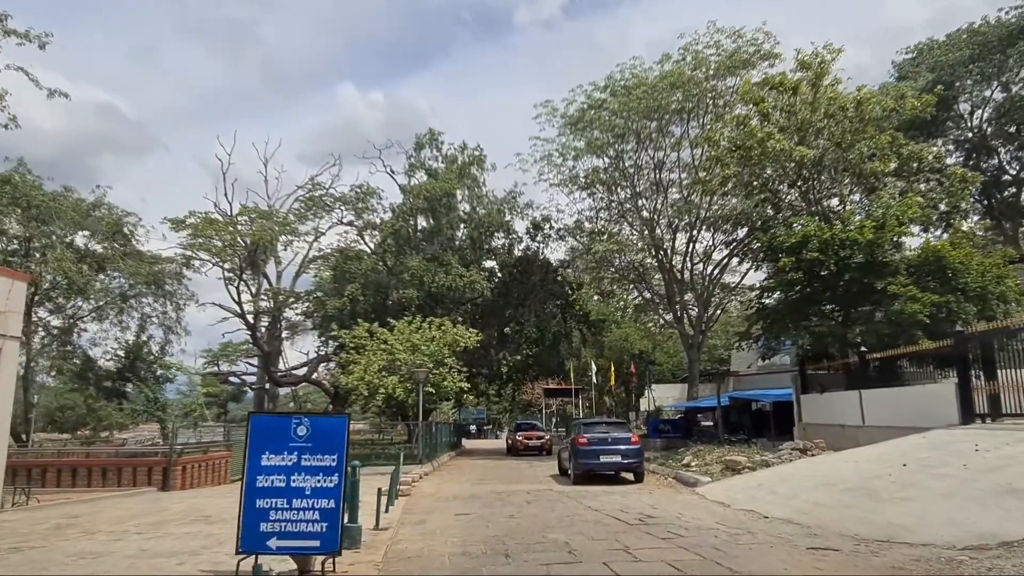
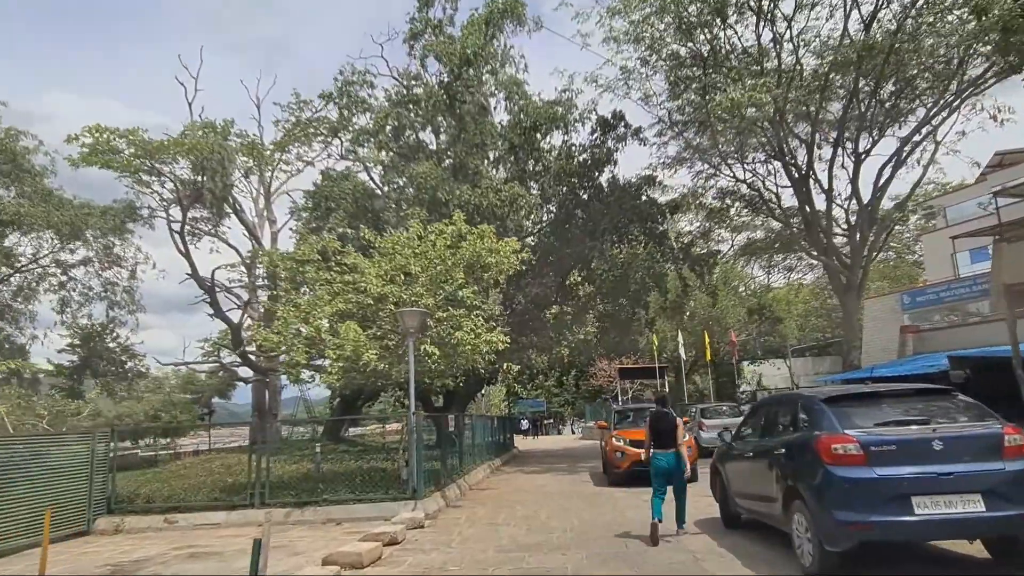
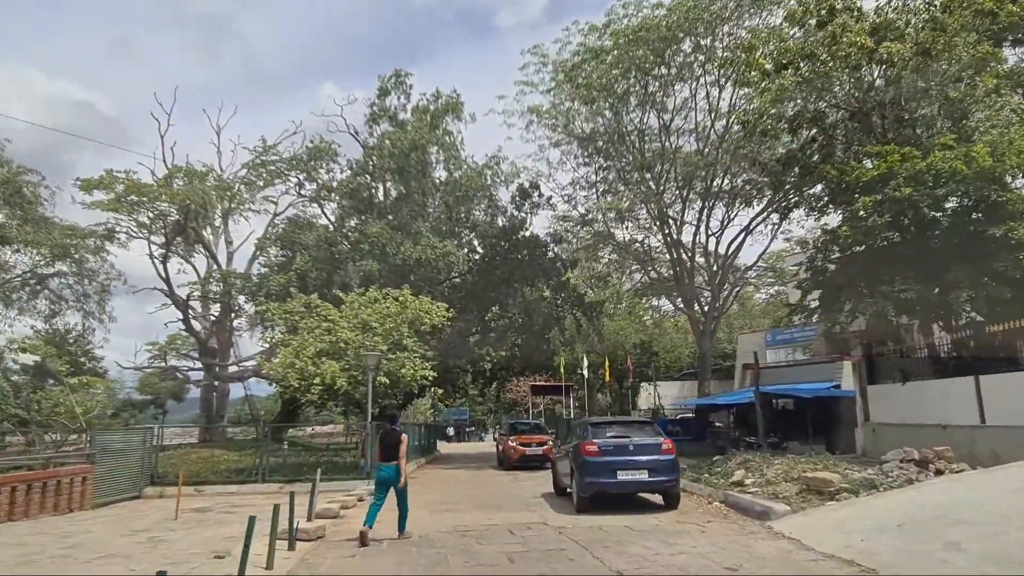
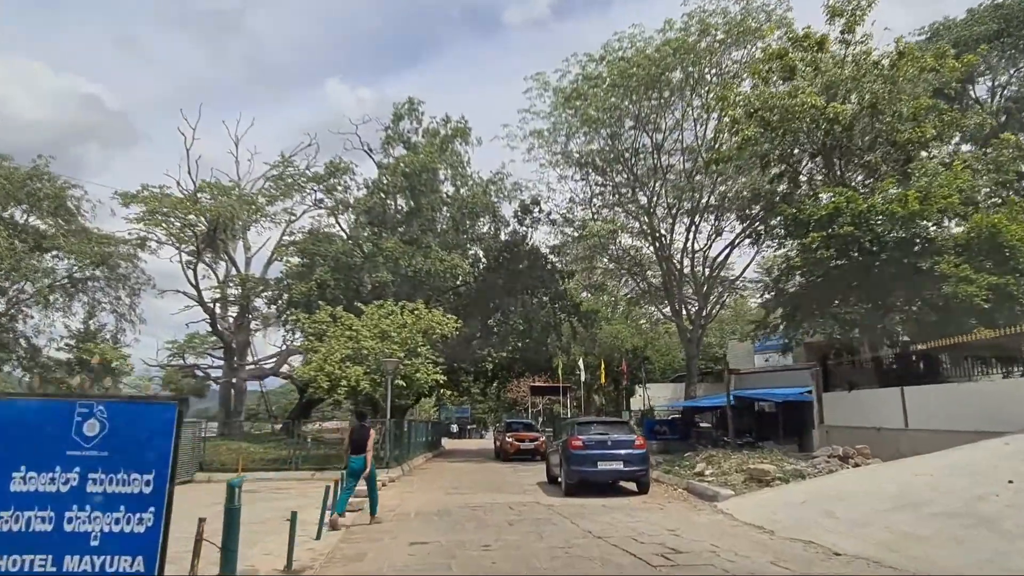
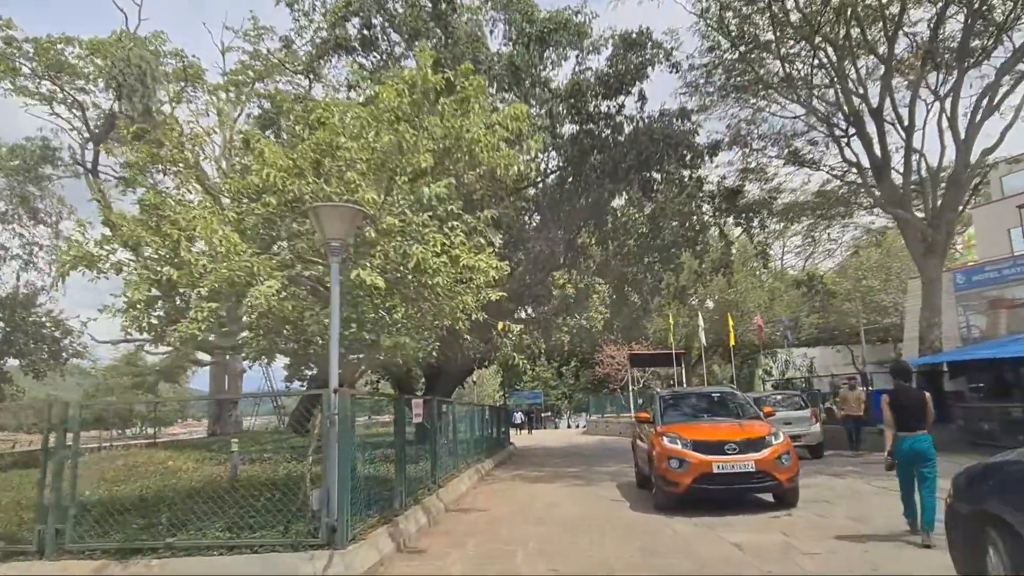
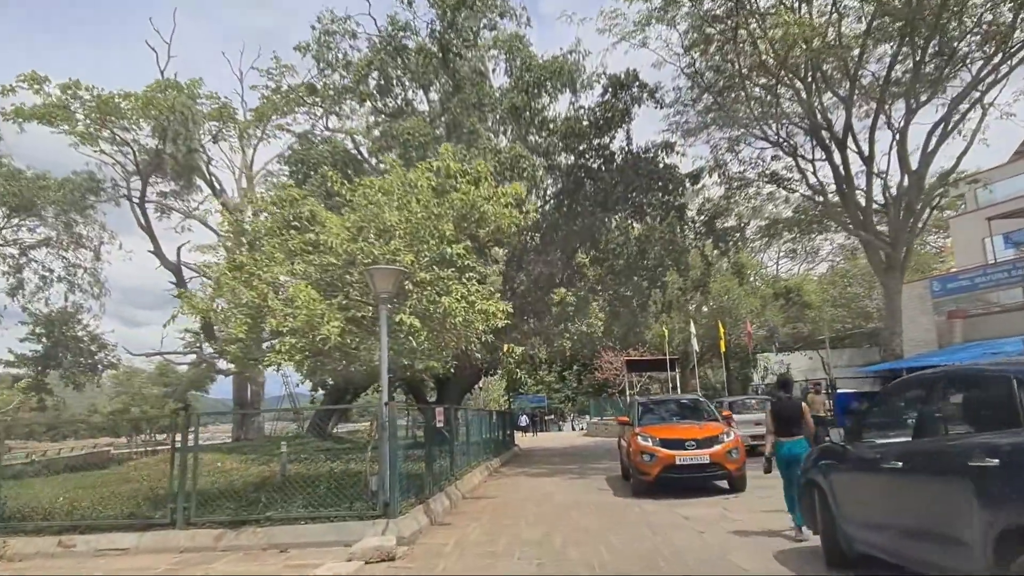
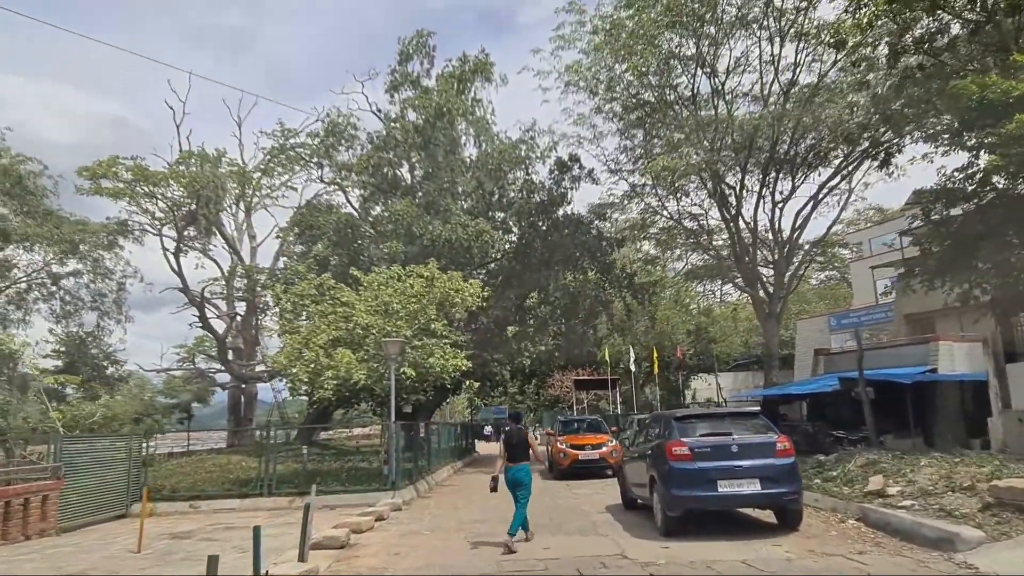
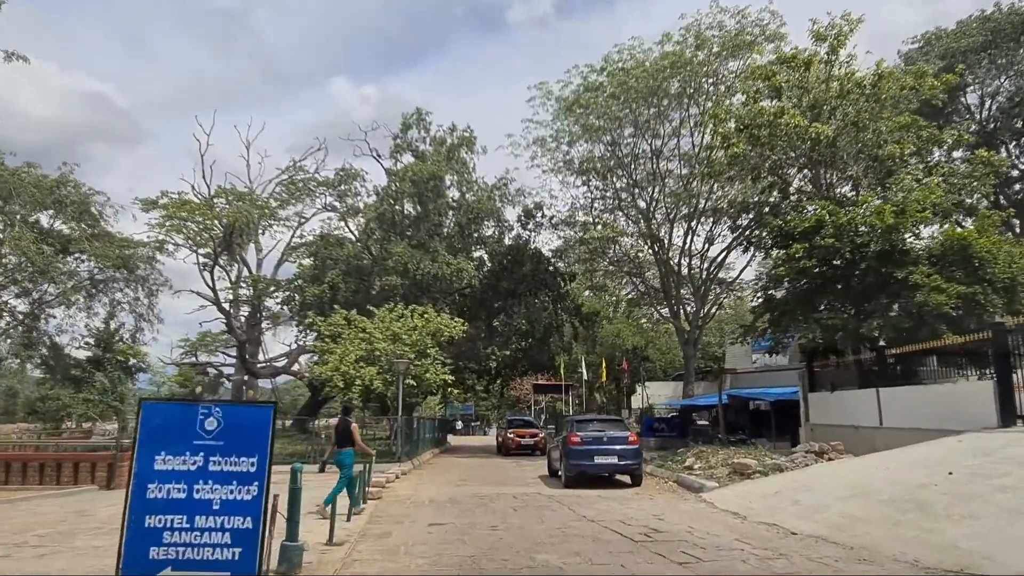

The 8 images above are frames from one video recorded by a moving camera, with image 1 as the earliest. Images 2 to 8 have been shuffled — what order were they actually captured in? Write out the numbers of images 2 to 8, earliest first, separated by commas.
8, 4, 3, 7, 2, 6, 5
